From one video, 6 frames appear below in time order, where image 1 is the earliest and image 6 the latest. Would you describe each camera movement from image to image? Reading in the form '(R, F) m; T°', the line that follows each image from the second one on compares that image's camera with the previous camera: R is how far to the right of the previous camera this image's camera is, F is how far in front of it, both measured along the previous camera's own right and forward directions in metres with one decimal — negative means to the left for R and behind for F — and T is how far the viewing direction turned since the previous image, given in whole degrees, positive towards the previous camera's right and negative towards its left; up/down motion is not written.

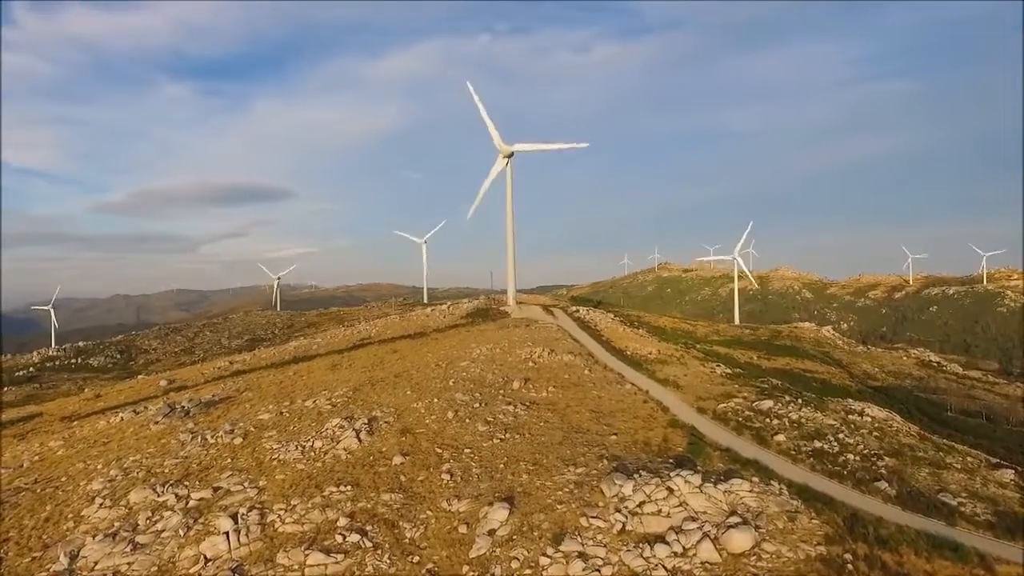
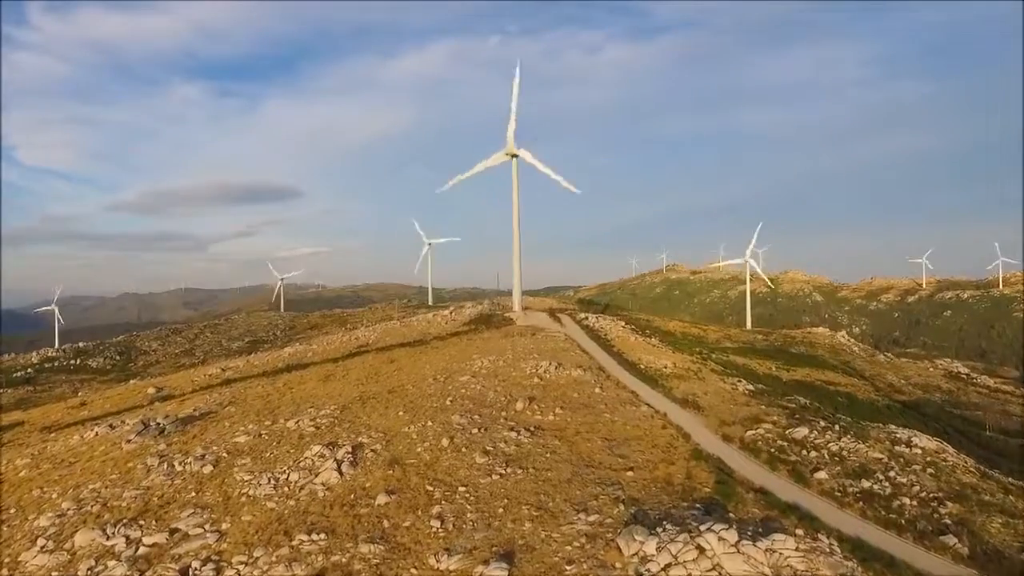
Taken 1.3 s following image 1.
(+0.1, +2.4) m; -1°
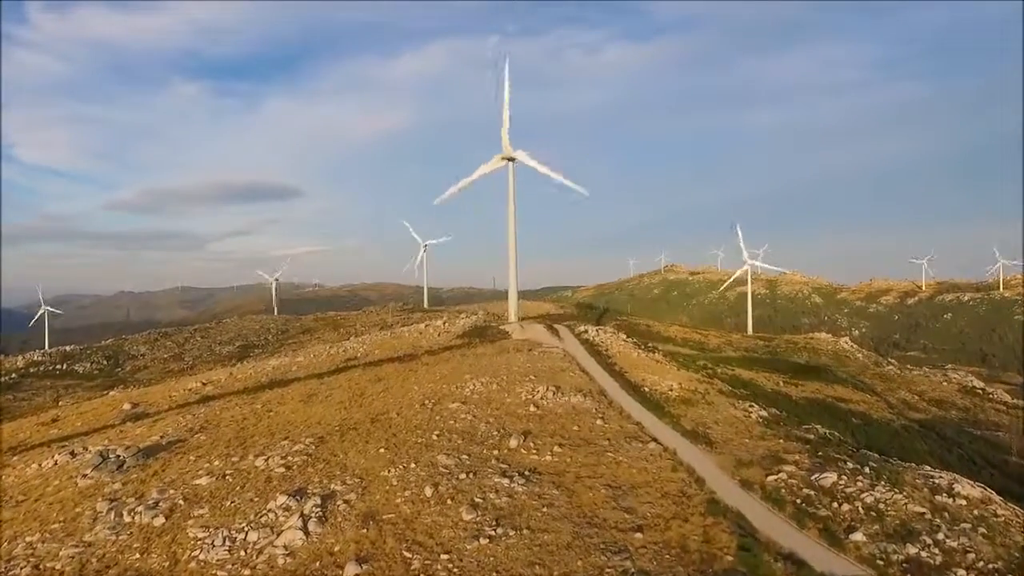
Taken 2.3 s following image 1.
(+0.1, +2.3) m; 0°
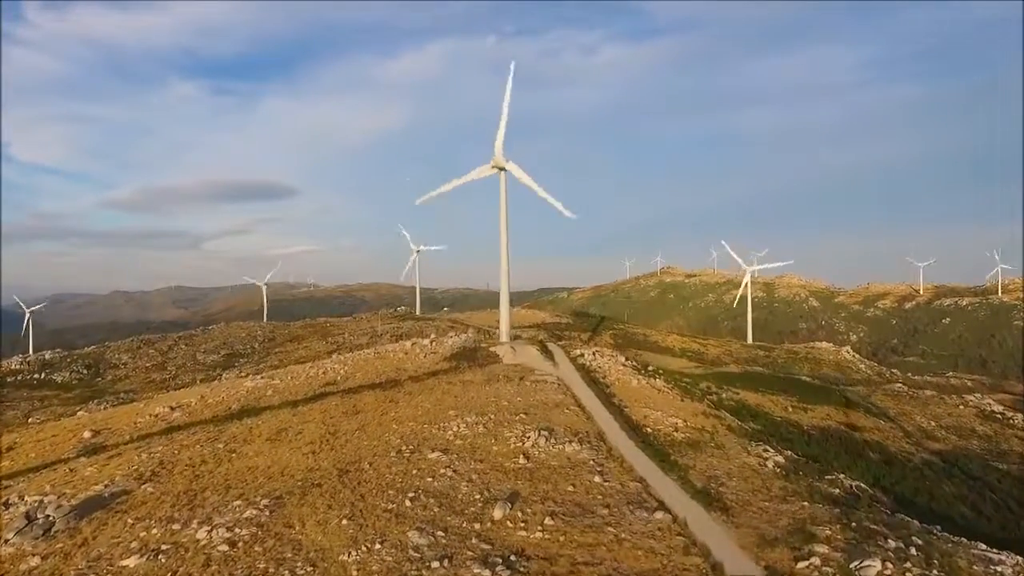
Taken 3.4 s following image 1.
(+0.3, +2.9) m; 0°
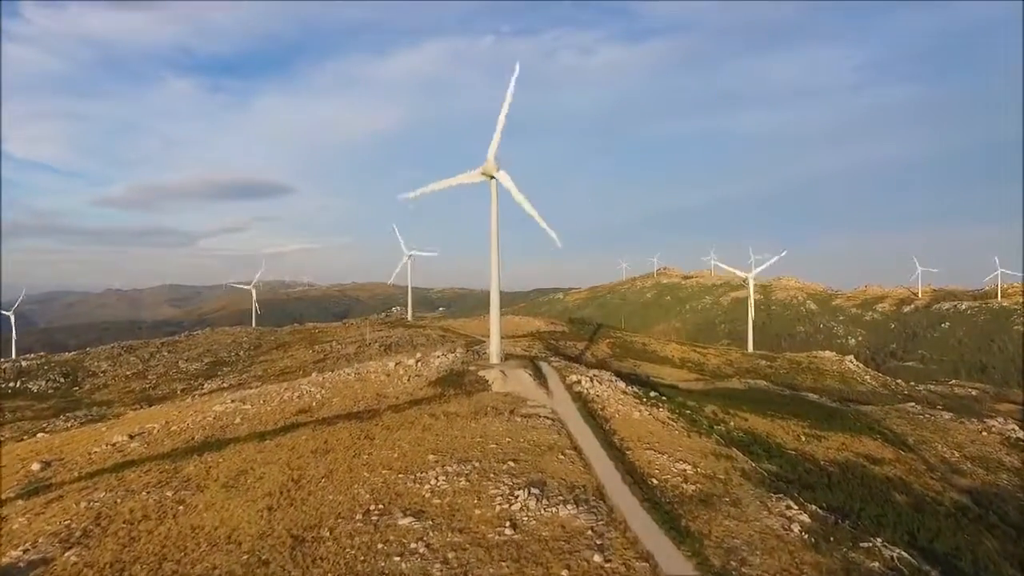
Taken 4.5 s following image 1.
(+0.3, +3.3) m; 0°
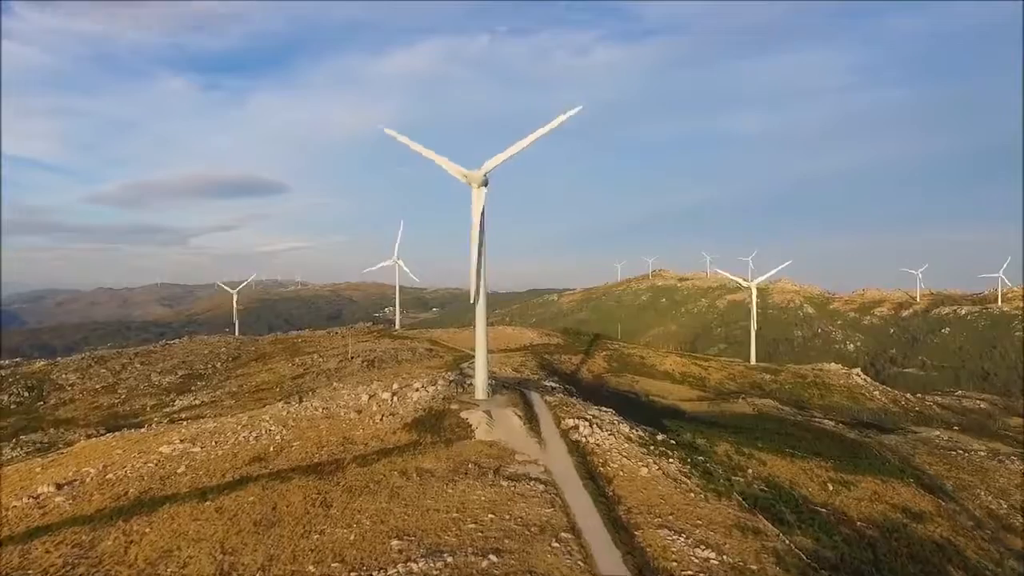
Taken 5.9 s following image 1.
(+0.3, +4.9) m; 0°
